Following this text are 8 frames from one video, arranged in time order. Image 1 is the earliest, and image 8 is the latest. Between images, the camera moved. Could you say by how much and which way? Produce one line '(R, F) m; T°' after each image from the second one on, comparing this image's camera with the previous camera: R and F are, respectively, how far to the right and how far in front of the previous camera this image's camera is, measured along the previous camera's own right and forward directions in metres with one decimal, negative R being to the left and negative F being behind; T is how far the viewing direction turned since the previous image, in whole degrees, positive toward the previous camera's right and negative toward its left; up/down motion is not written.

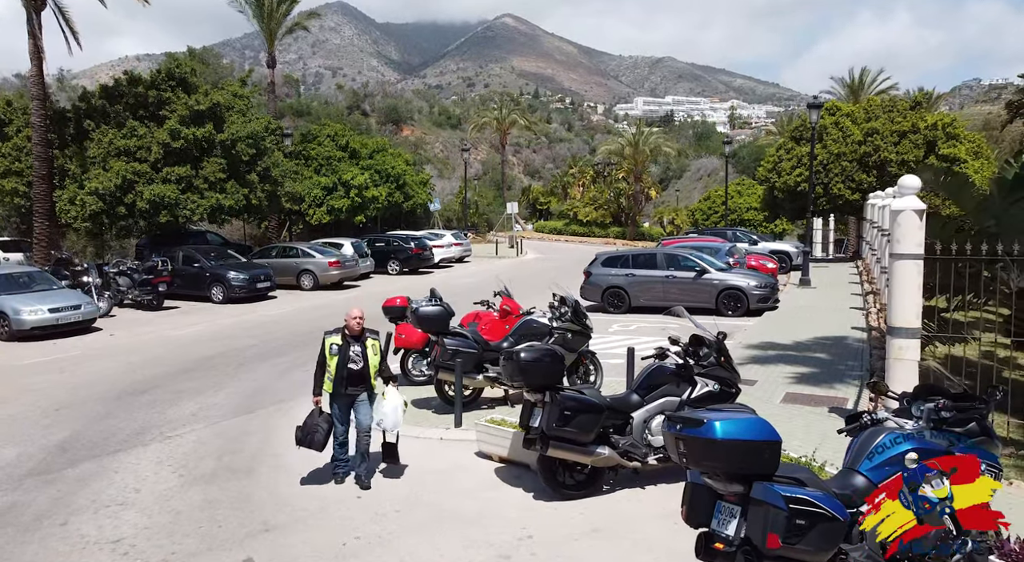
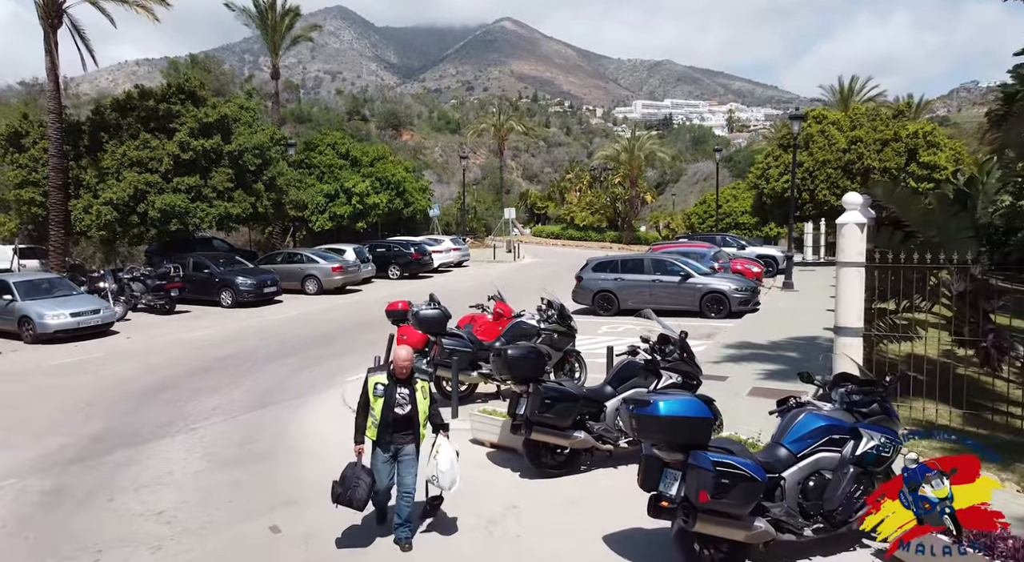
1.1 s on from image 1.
(+0.1, -1.0) m; 0°
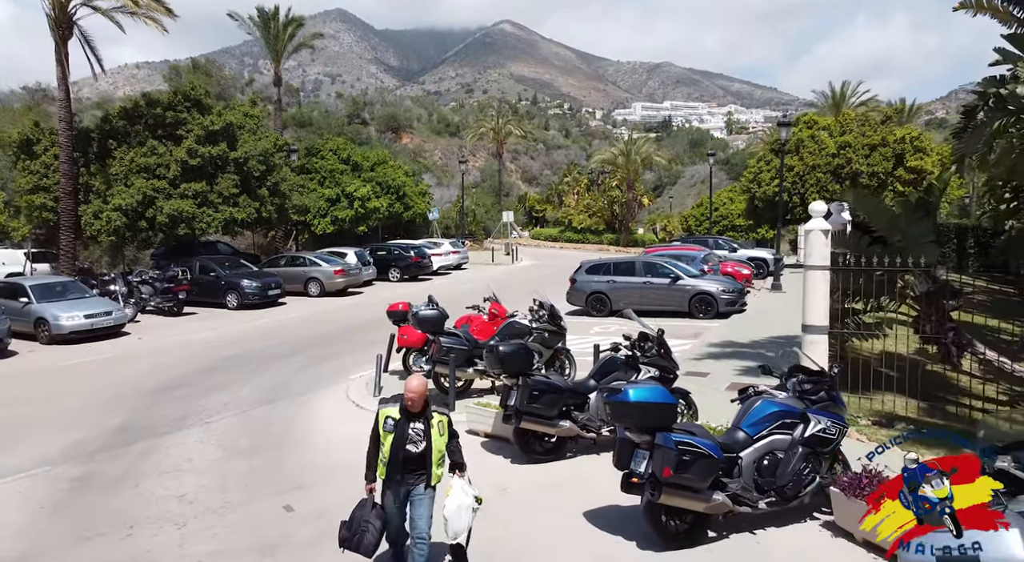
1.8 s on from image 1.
(+0.1, -0.7) m; 0°
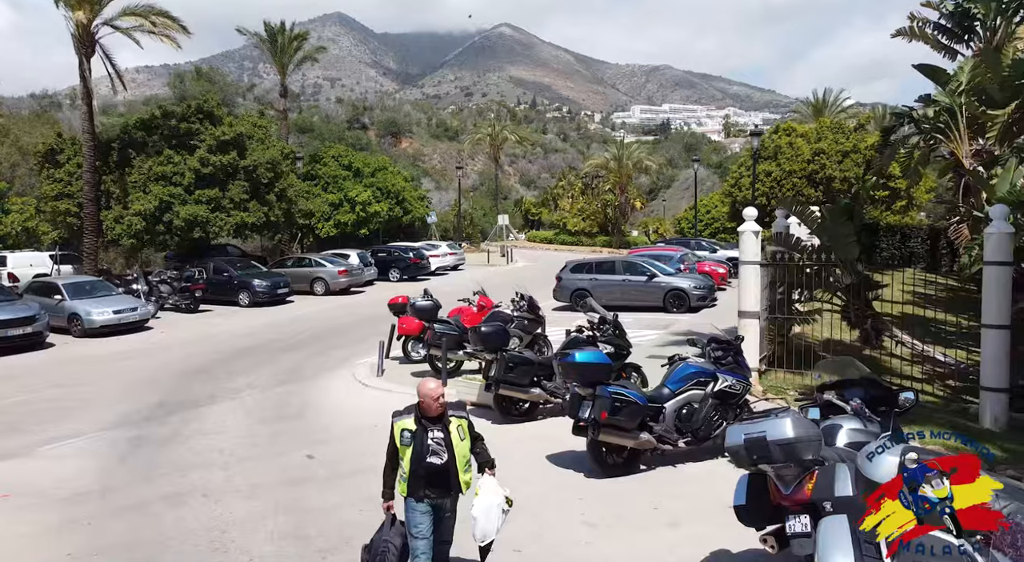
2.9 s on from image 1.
(+0.2, -1.8) m; 0°
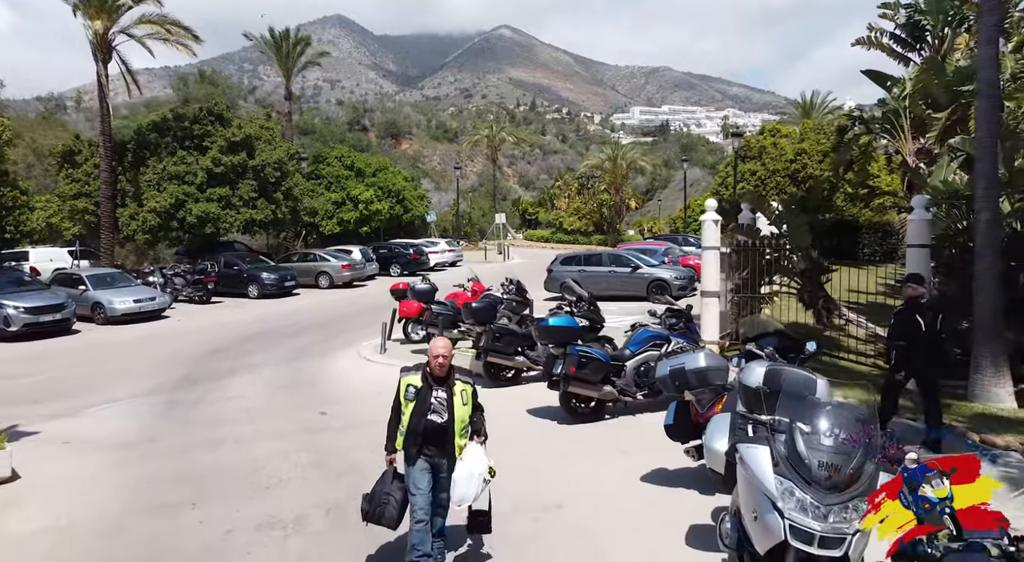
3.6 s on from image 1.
(+0.2, -1.4) m; 0°
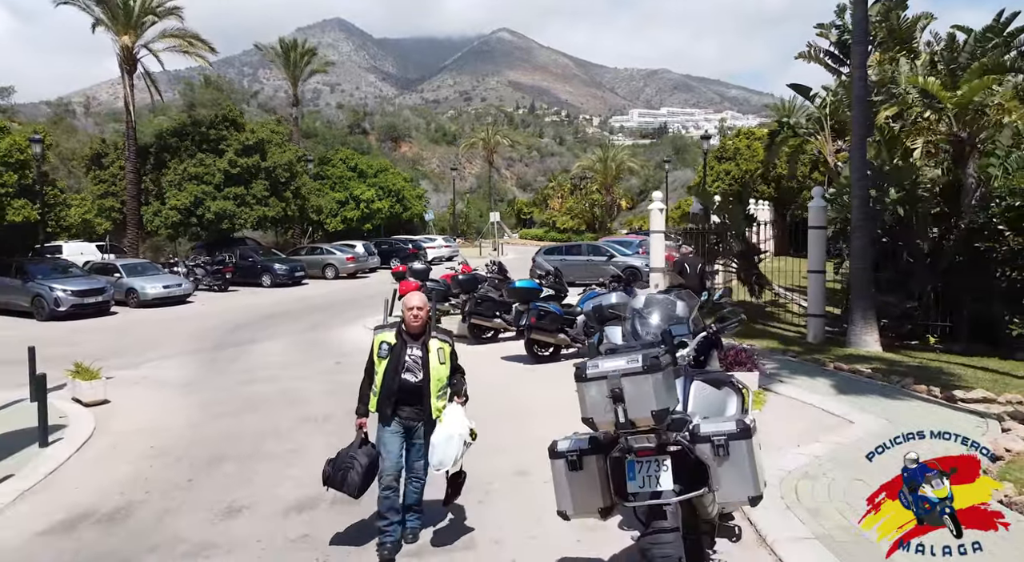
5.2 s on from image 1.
(+0.4, -2.6) m; 0°
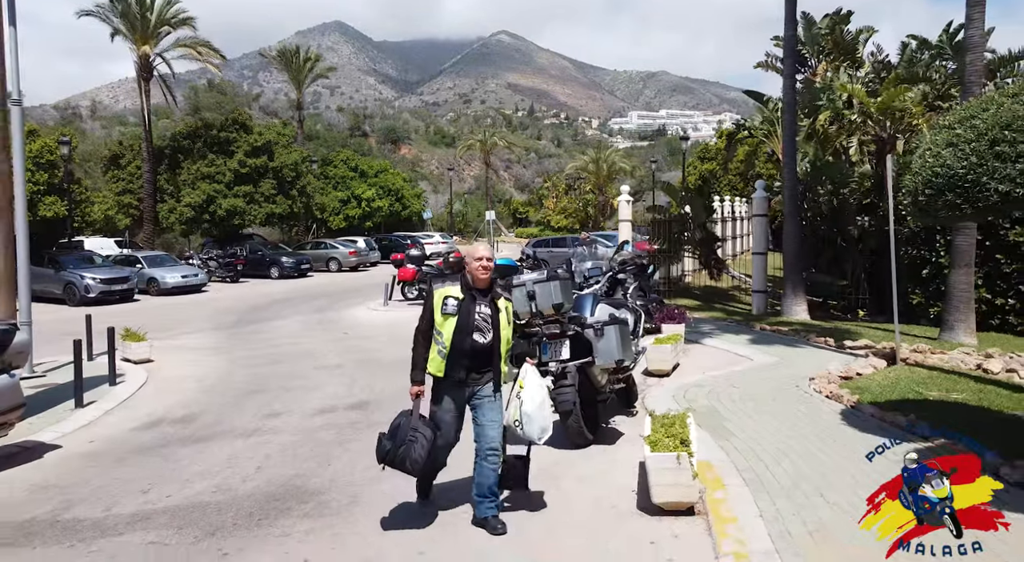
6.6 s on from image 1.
(+0.3, -2.0) m; 0°
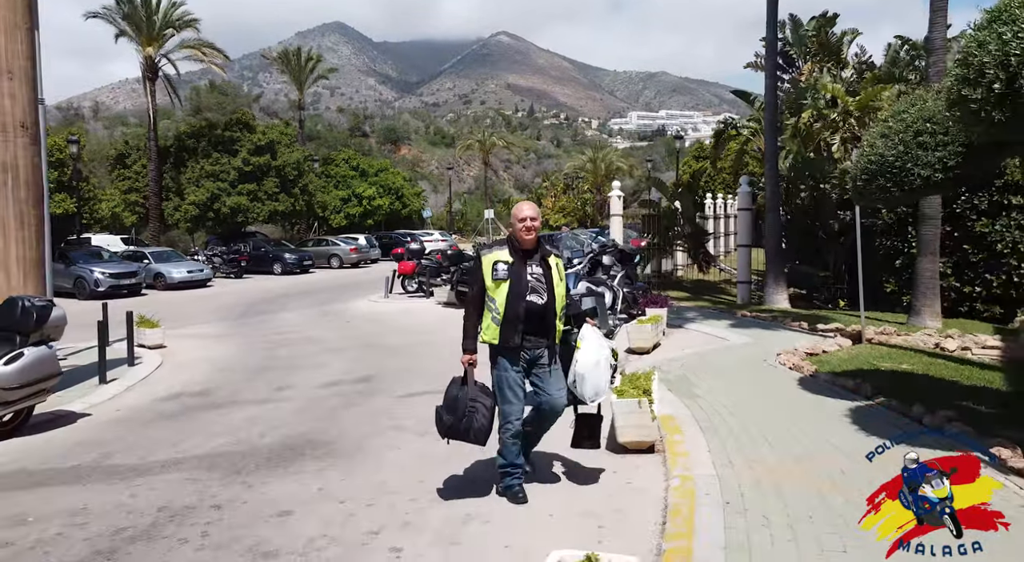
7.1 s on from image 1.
(+0.1, -0.7) m; 0°
